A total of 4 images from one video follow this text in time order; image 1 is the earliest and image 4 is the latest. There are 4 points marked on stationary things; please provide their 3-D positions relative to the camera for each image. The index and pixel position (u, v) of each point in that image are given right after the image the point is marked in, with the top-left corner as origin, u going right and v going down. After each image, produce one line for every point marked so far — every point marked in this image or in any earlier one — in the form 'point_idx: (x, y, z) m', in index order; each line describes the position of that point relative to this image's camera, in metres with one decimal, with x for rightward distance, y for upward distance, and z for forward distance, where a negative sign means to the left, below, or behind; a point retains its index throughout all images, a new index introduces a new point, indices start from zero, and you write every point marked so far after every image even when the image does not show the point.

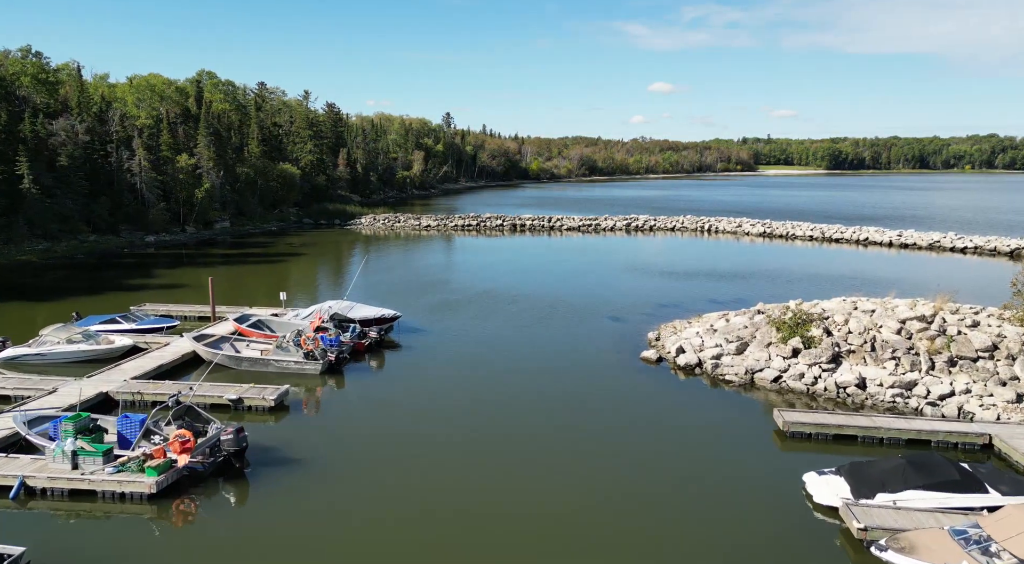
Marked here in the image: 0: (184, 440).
0: (-7.9, -3.8, +16.2) m
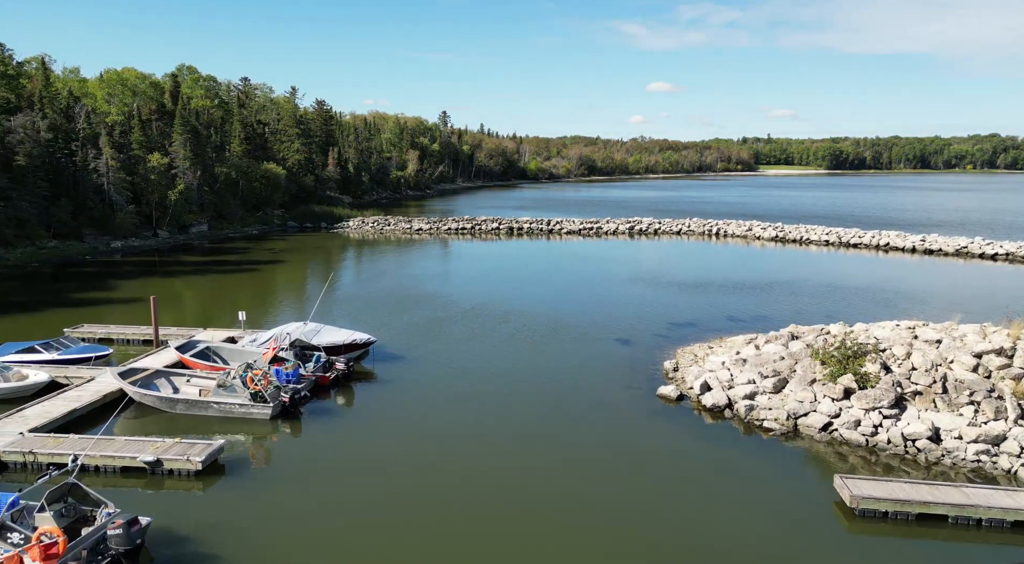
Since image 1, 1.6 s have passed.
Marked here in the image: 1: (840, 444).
0: (-8.1, -4.6, +11.9) m
1: (+9.2, -4.5, +18.9) m
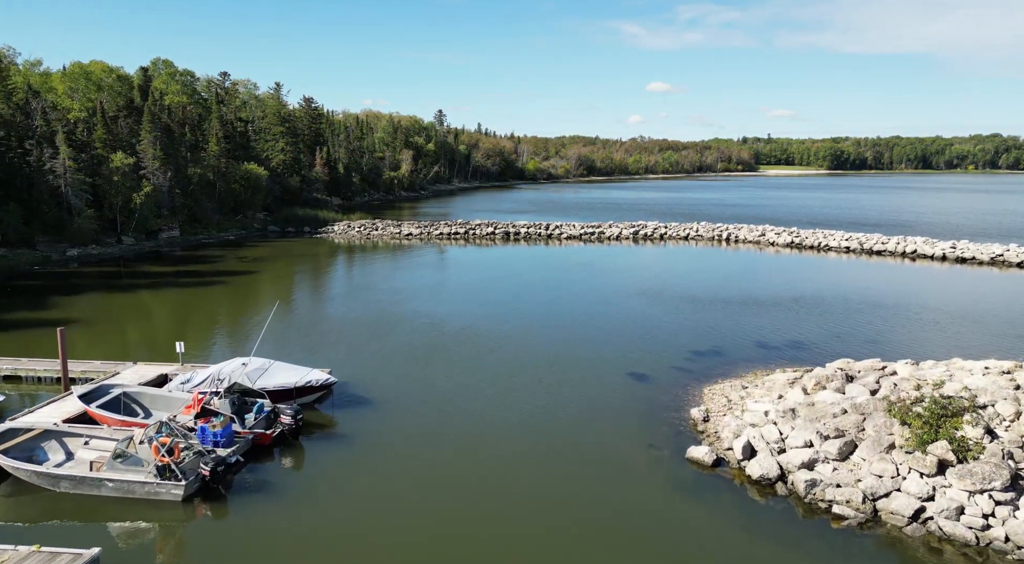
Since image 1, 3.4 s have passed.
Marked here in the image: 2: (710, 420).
0: (-8.3, -5.4, +7.1) m
1: (+8.9, -5.4, +14.2) m
2: (+5.8, -4.1, +19.9) m
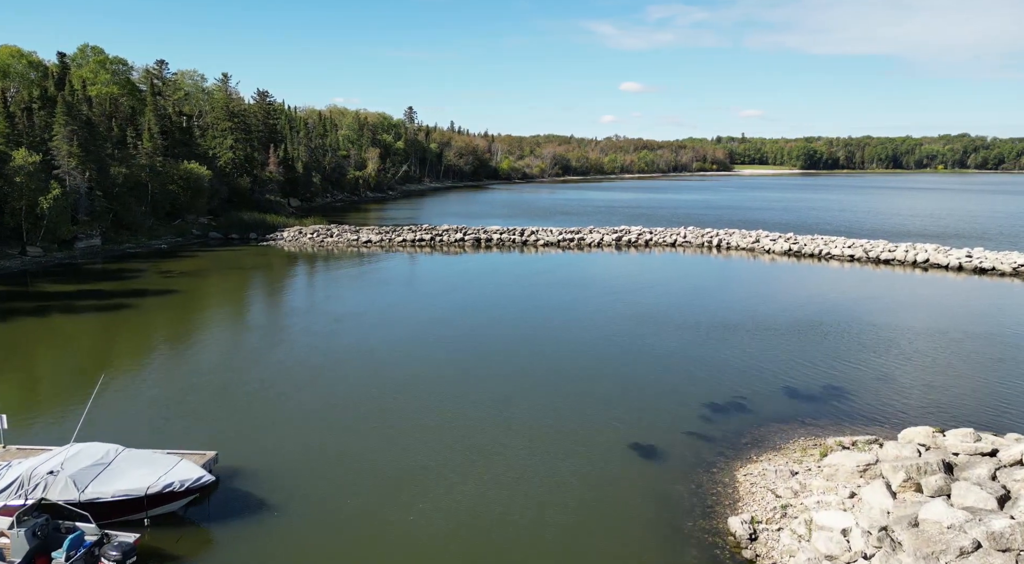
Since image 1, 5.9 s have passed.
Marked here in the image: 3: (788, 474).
0: (-8.7, -6.6, +0.3) m
1: (+8.3, -6.5, +8.0) m
2: (+5.0, -5.2, +13.6) m
3: (+6.5, -4.6, +15.6) m
